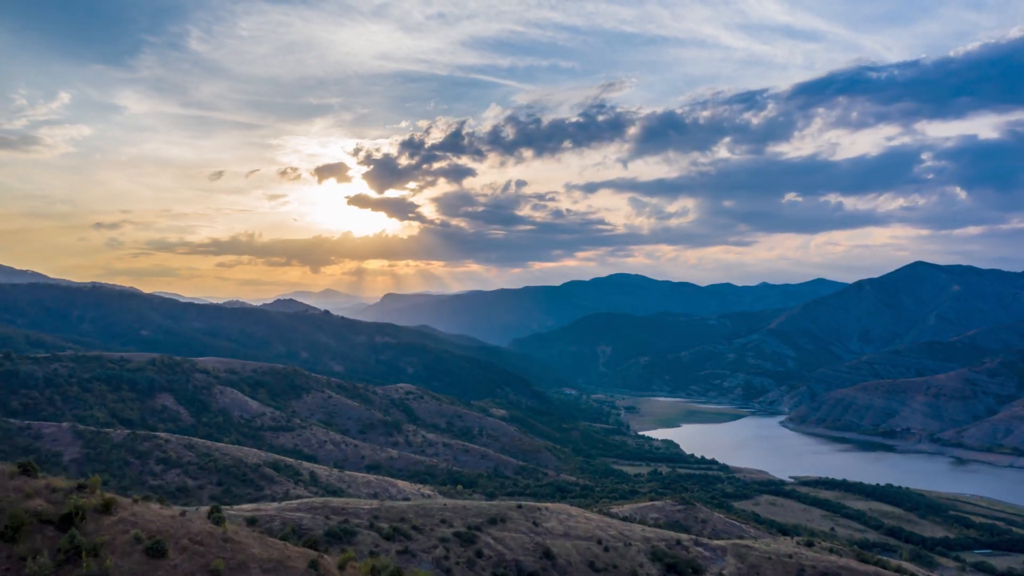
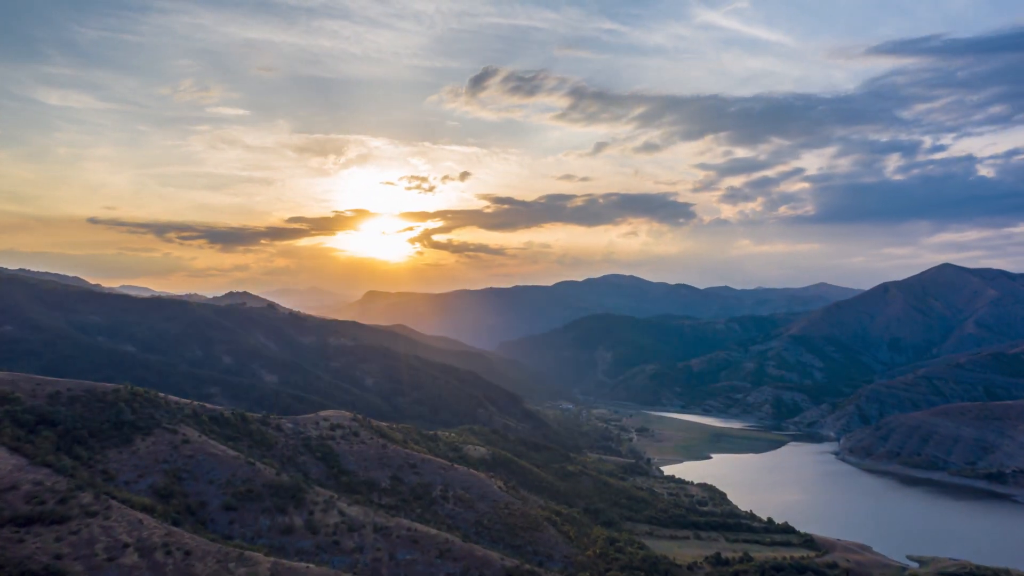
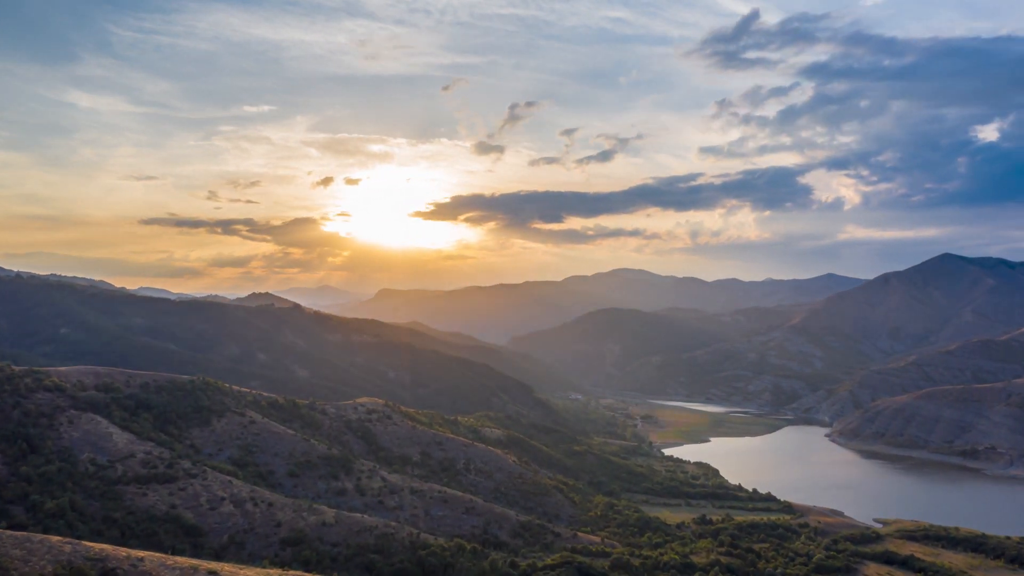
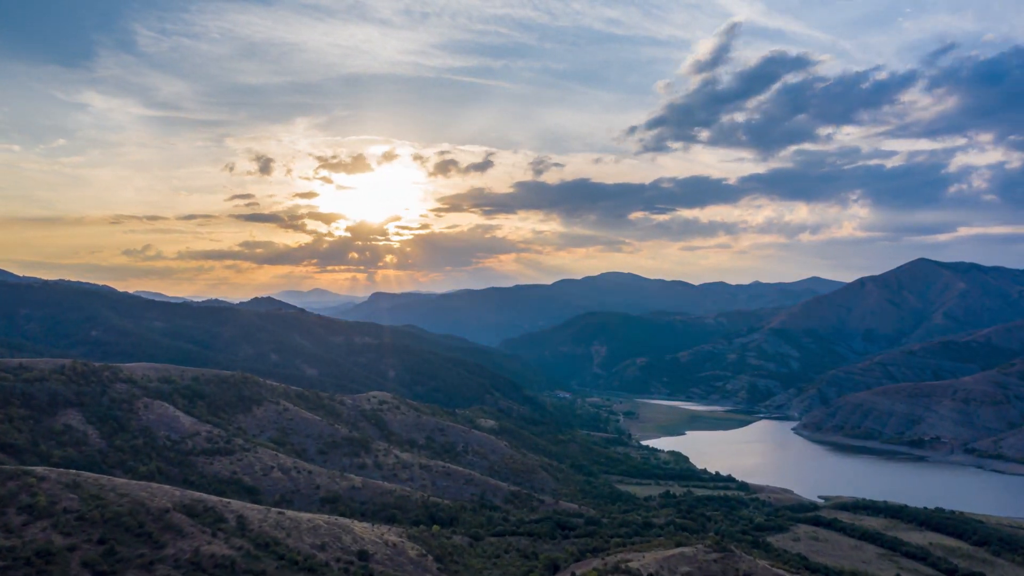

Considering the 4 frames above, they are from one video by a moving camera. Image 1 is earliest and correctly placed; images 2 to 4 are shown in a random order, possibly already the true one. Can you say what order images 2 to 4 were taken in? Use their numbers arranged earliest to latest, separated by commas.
4, 3, 2
